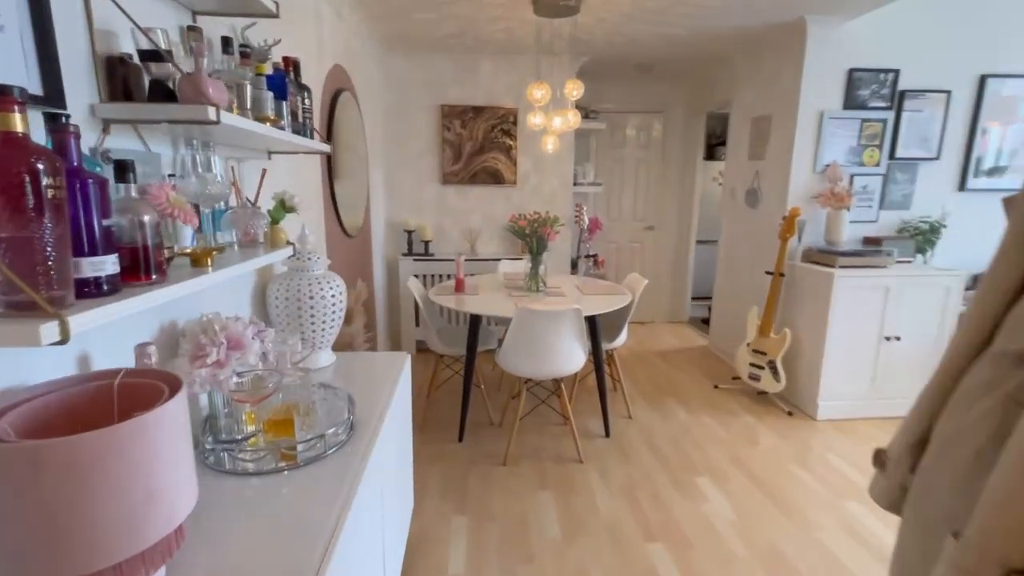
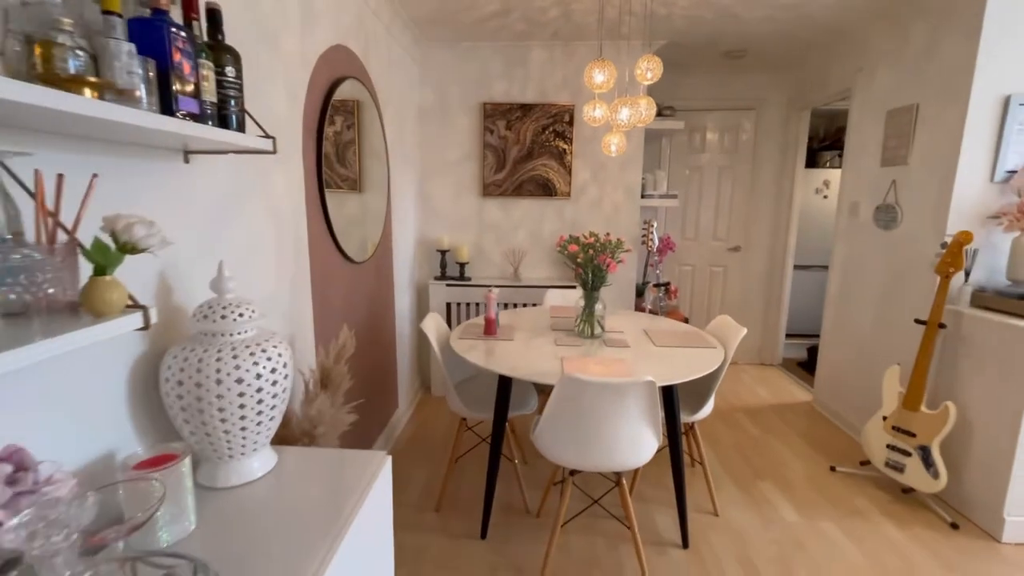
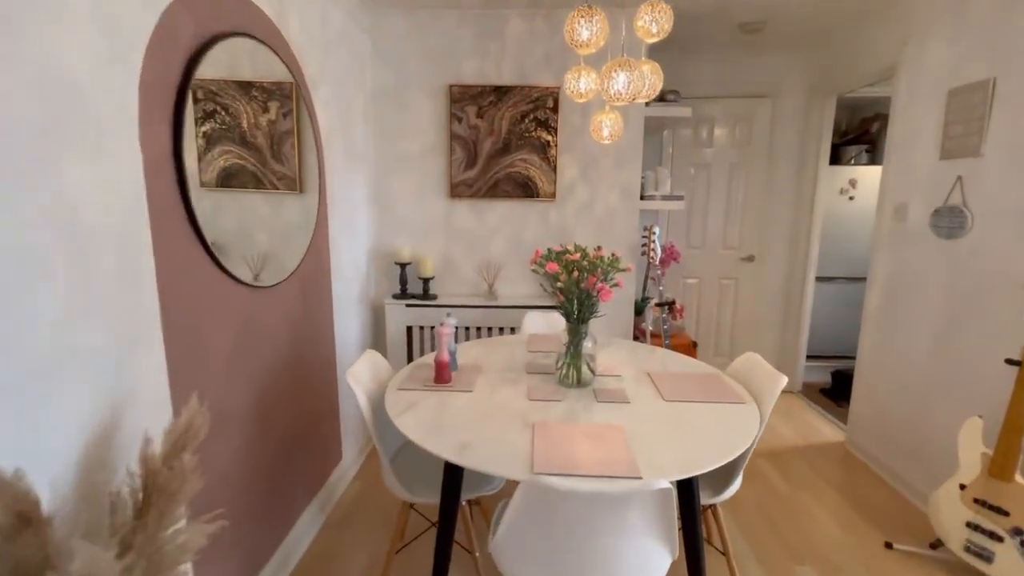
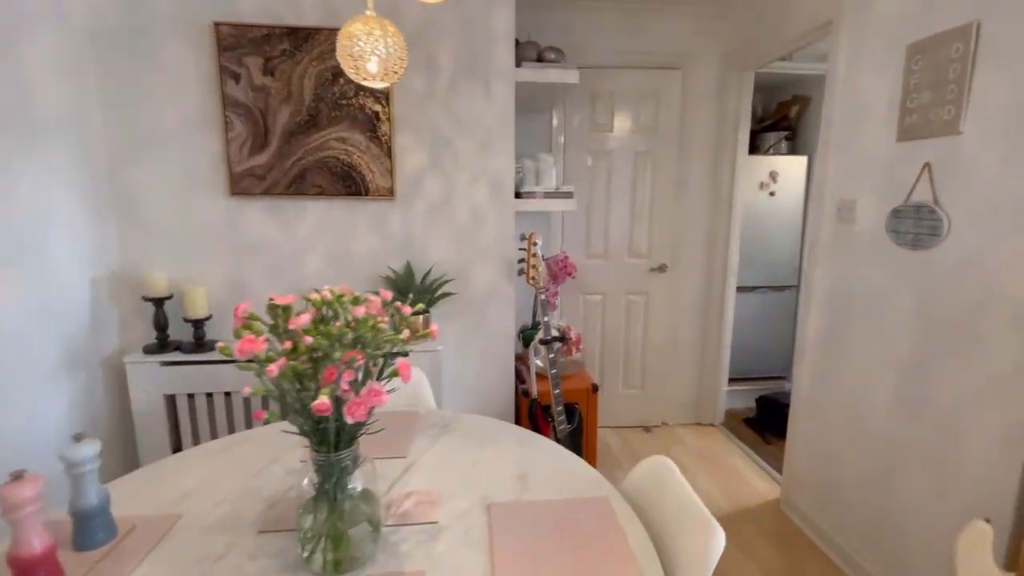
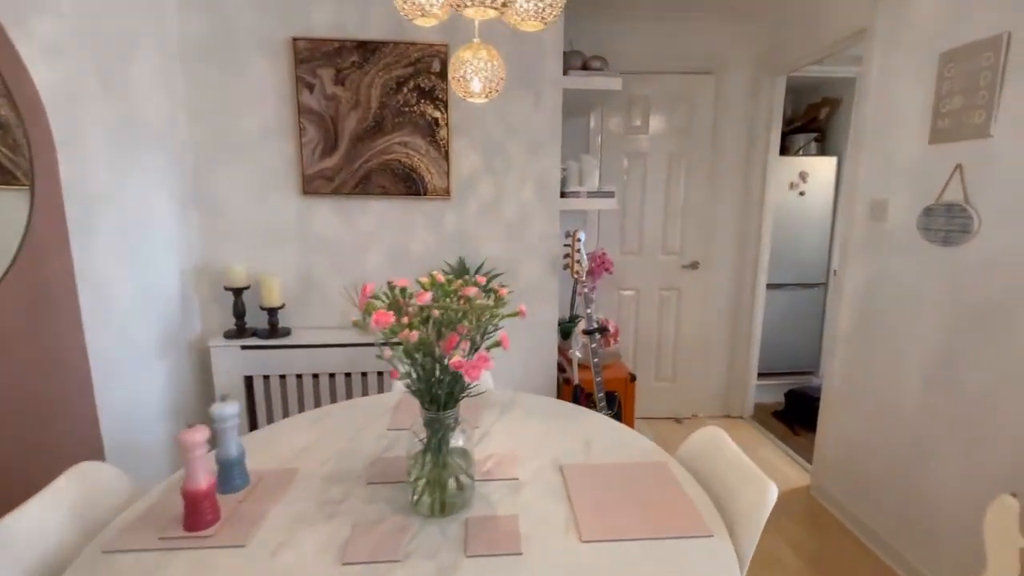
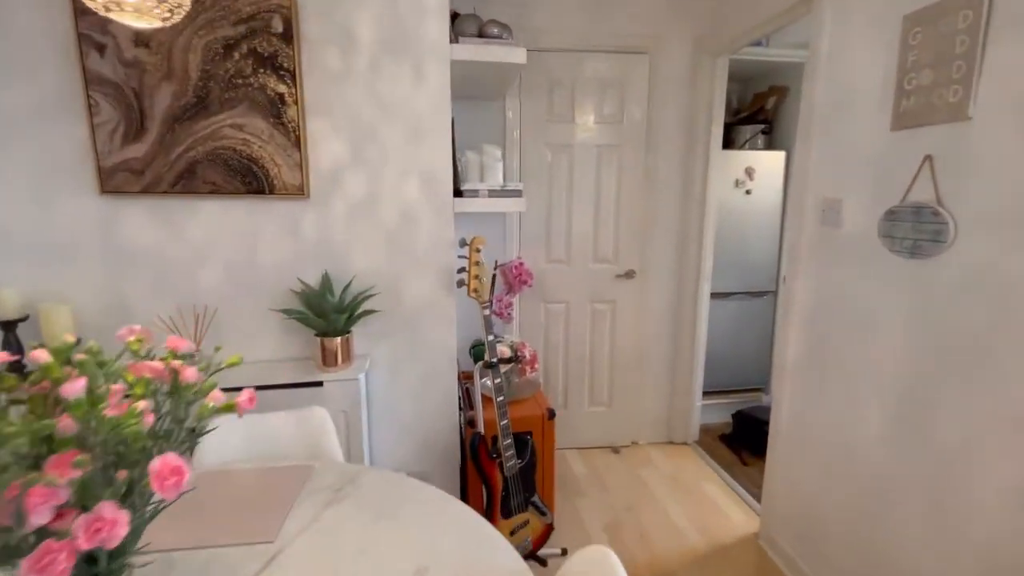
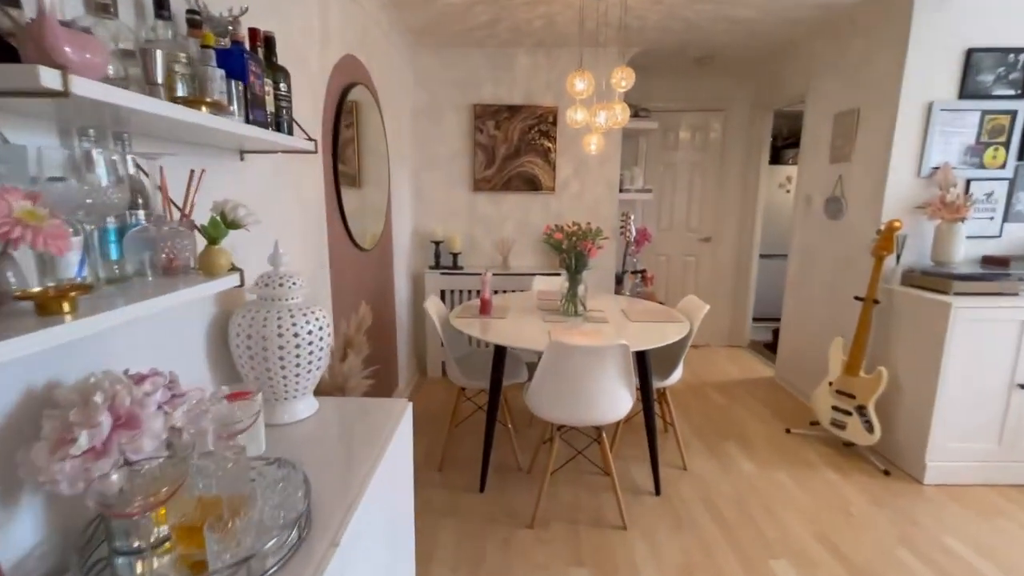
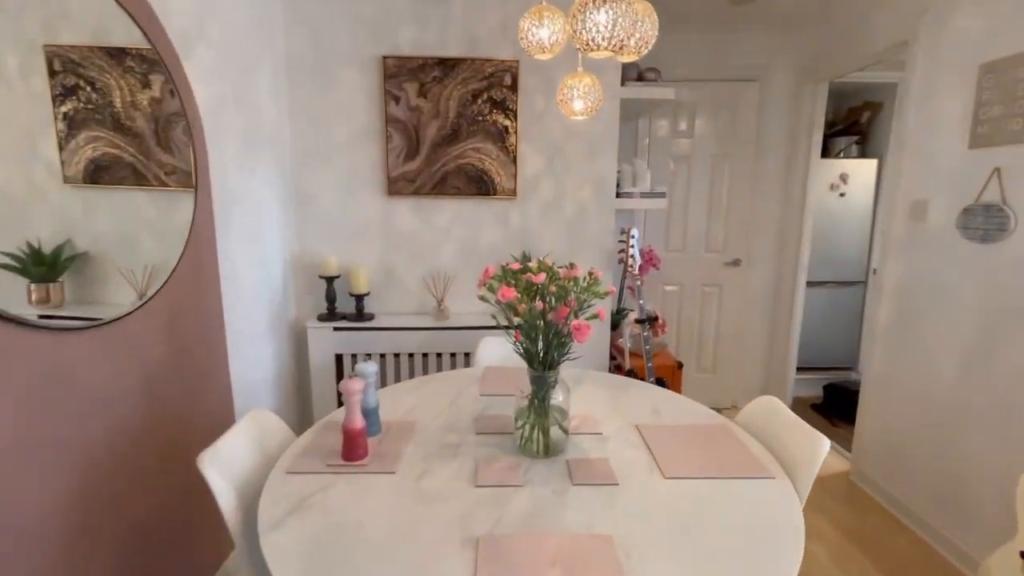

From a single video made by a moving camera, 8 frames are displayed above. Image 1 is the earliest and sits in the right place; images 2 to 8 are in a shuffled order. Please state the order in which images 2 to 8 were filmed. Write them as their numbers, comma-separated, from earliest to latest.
7, 2, 3, 8, 5, 4, 6
